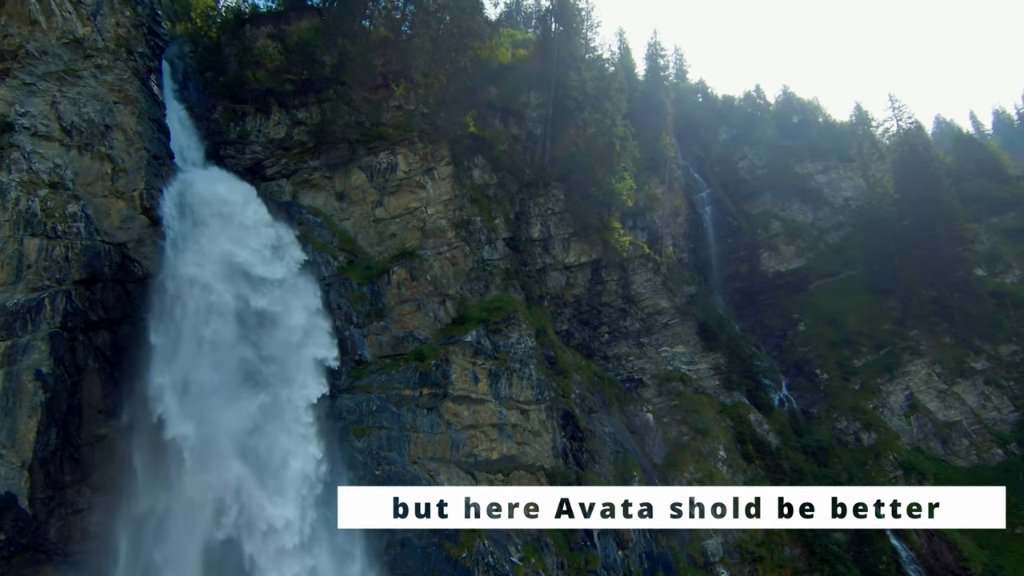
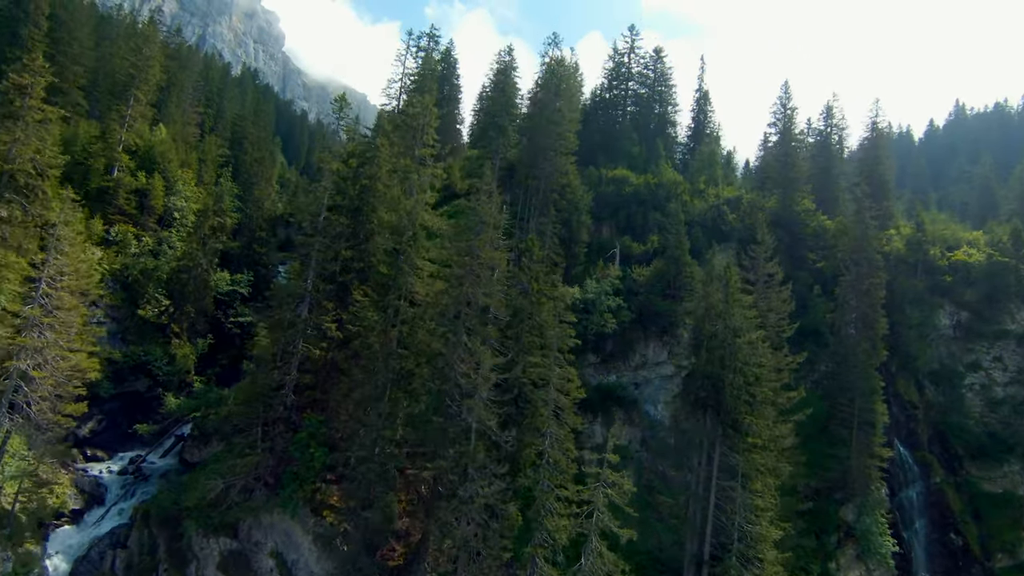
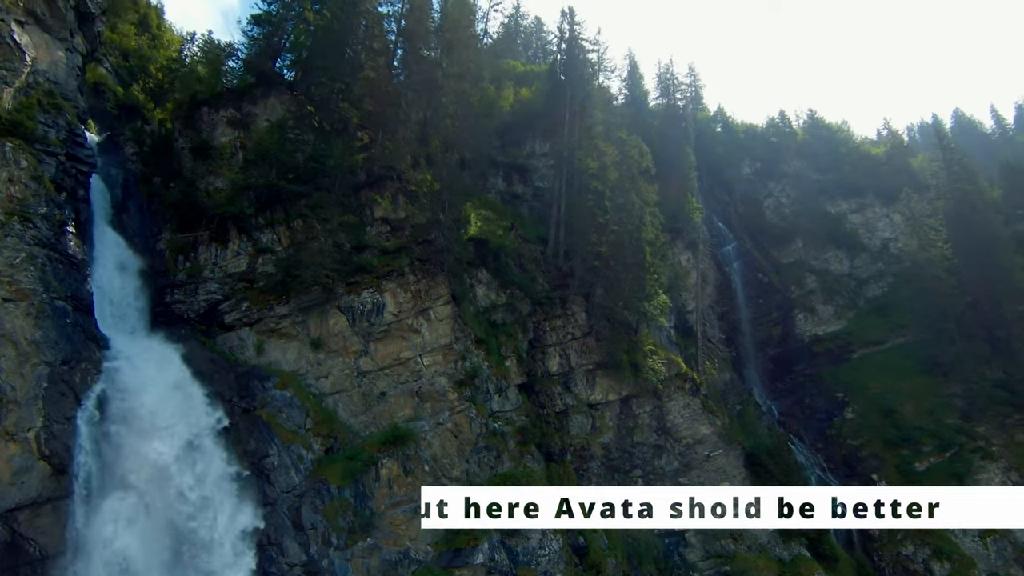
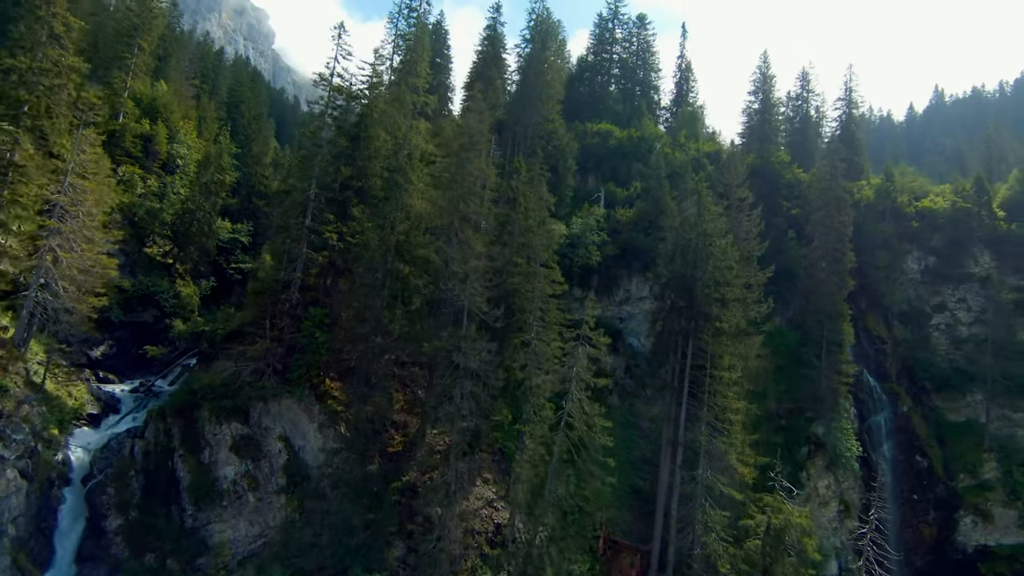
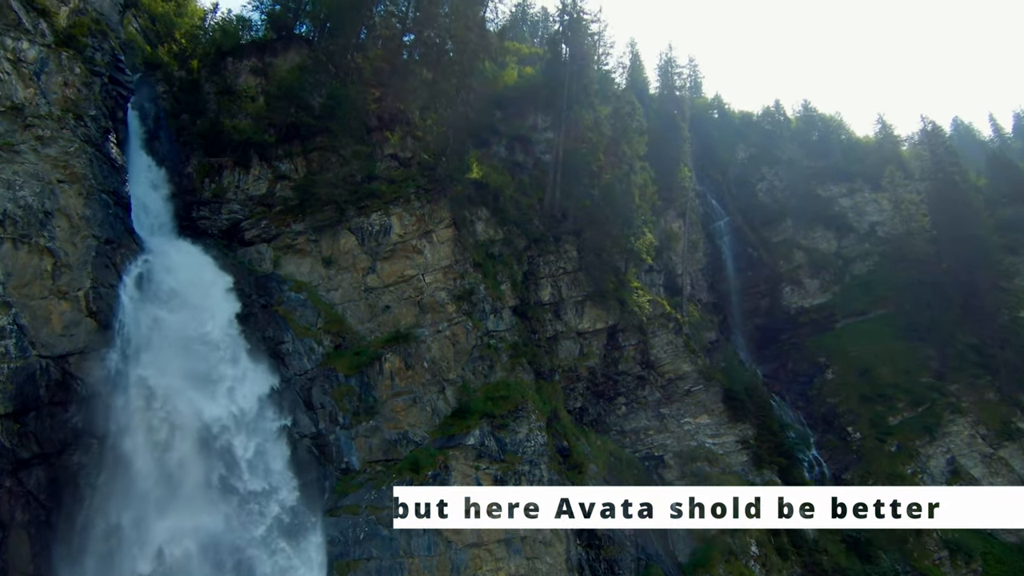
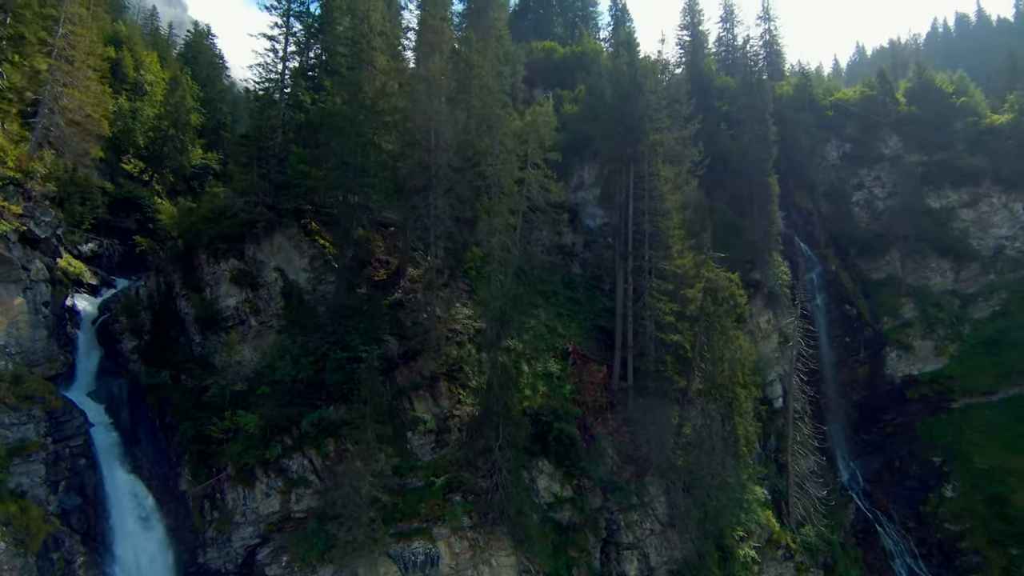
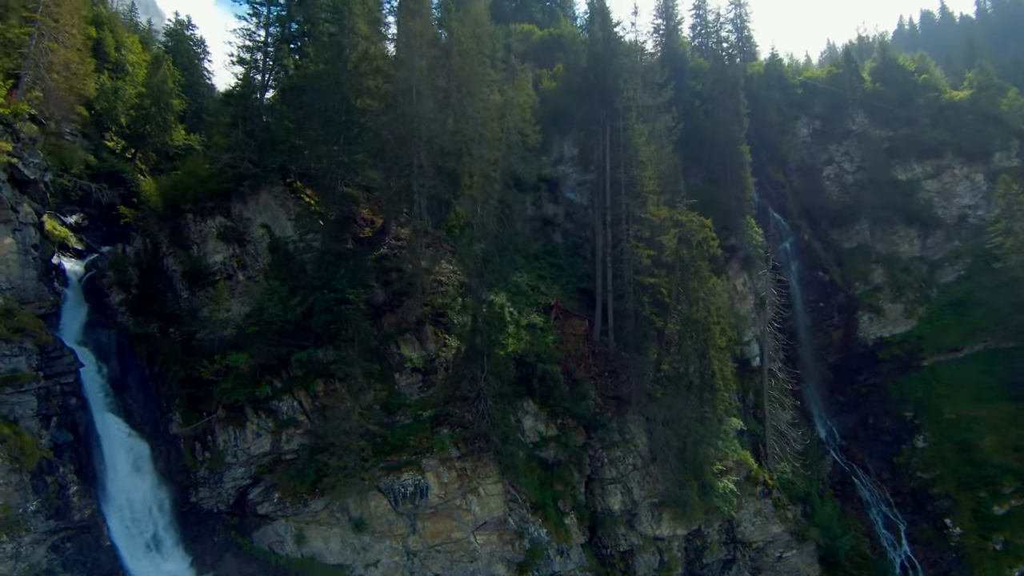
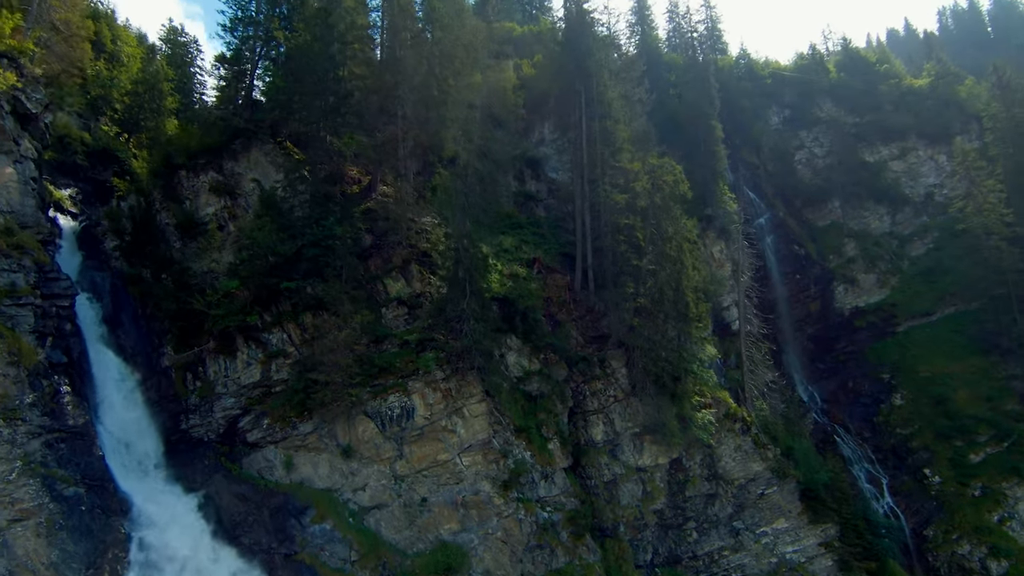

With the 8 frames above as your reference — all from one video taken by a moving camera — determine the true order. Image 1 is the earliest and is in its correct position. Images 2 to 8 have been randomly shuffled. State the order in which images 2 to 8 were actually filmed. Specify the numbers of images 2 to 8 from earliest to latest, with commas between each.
5, 3, 8, 7, 6, 4, 2
